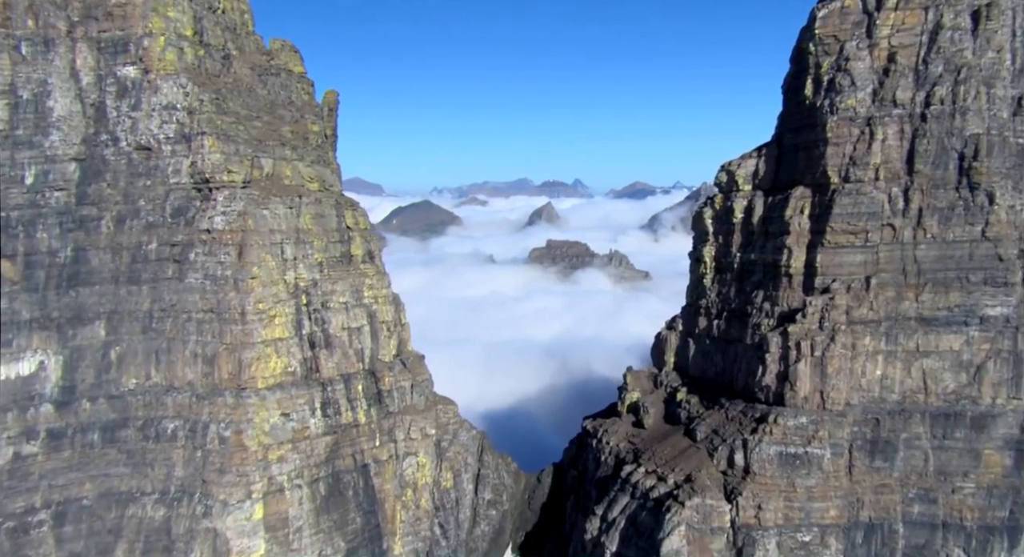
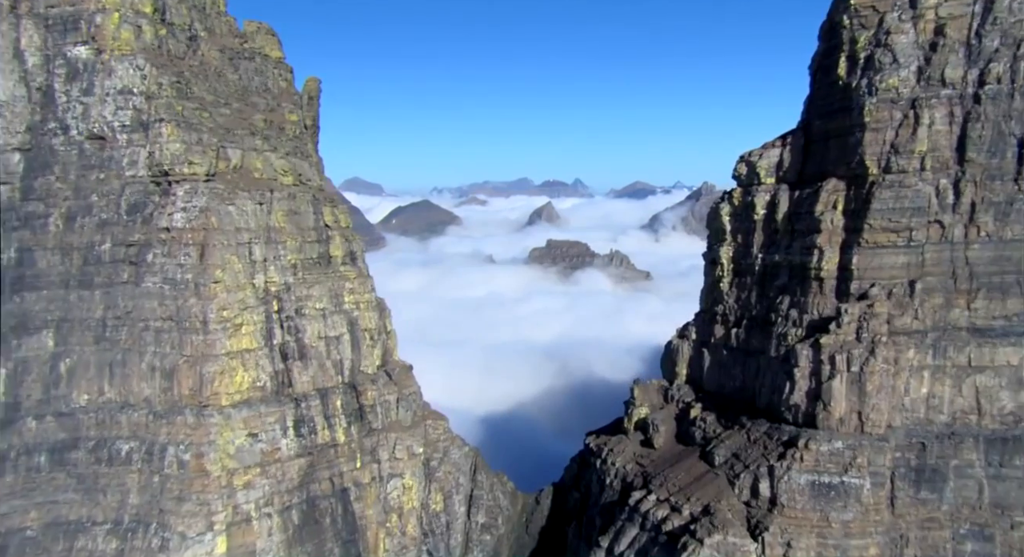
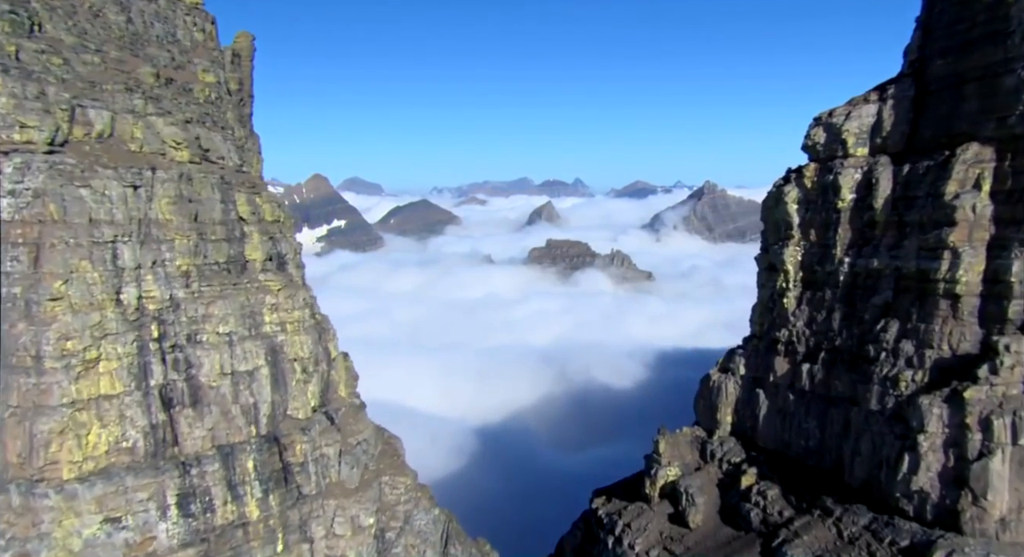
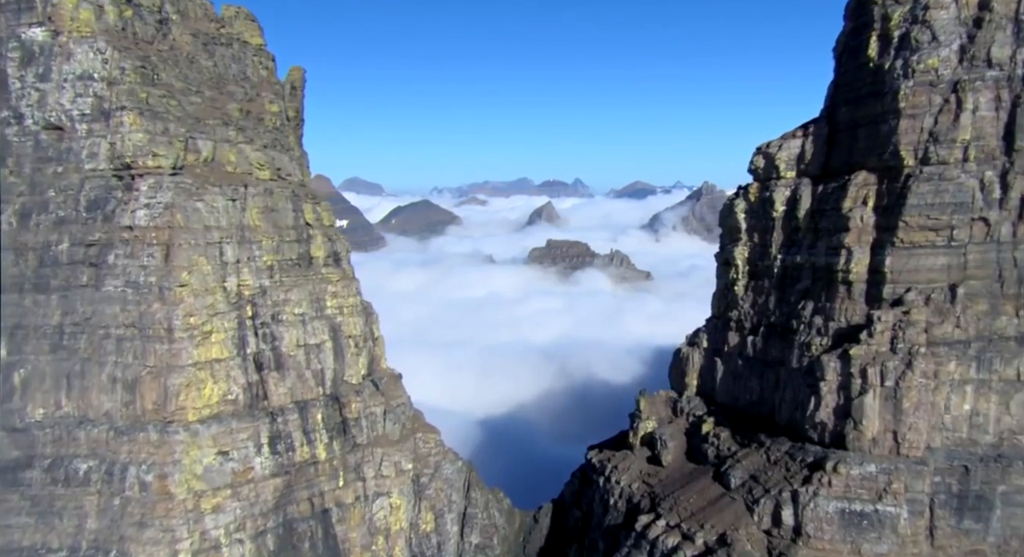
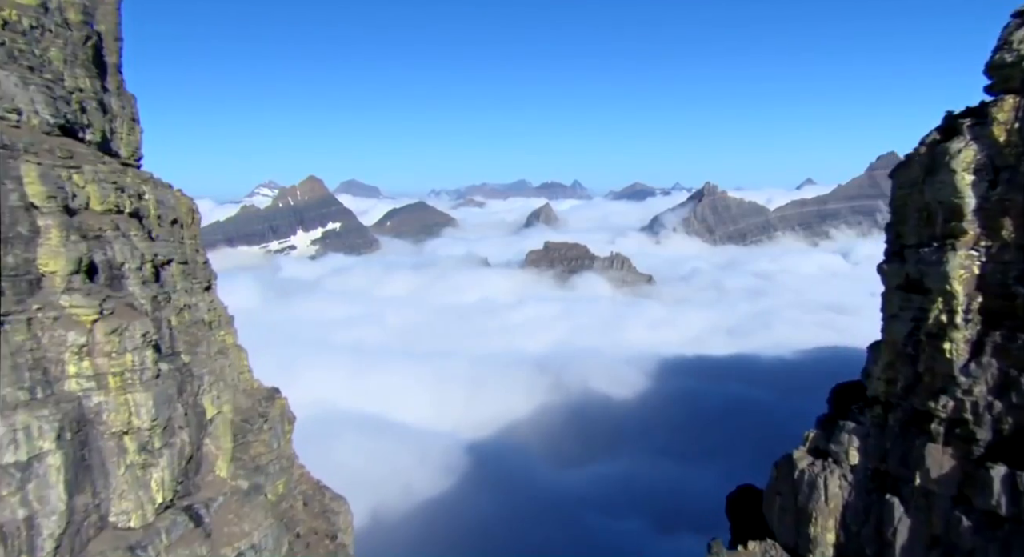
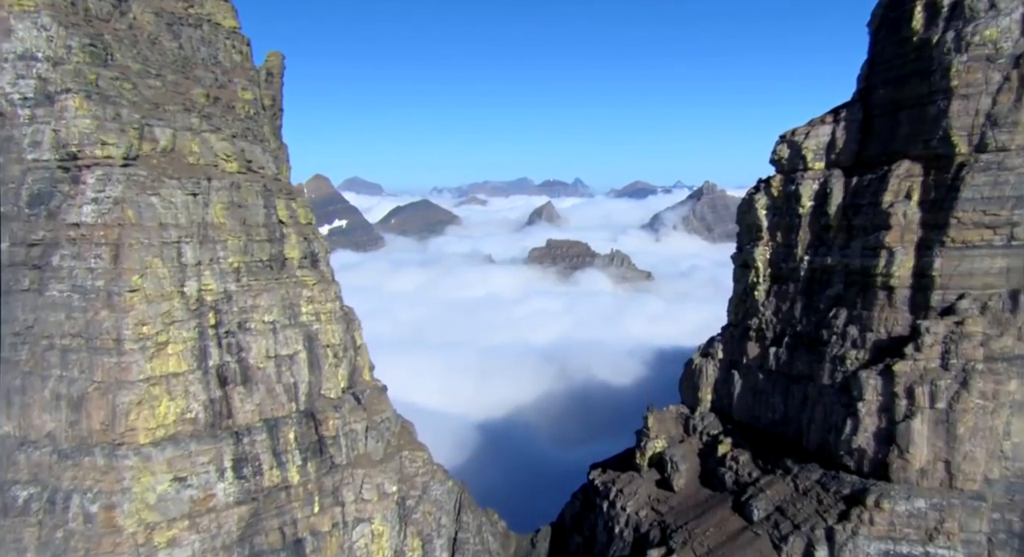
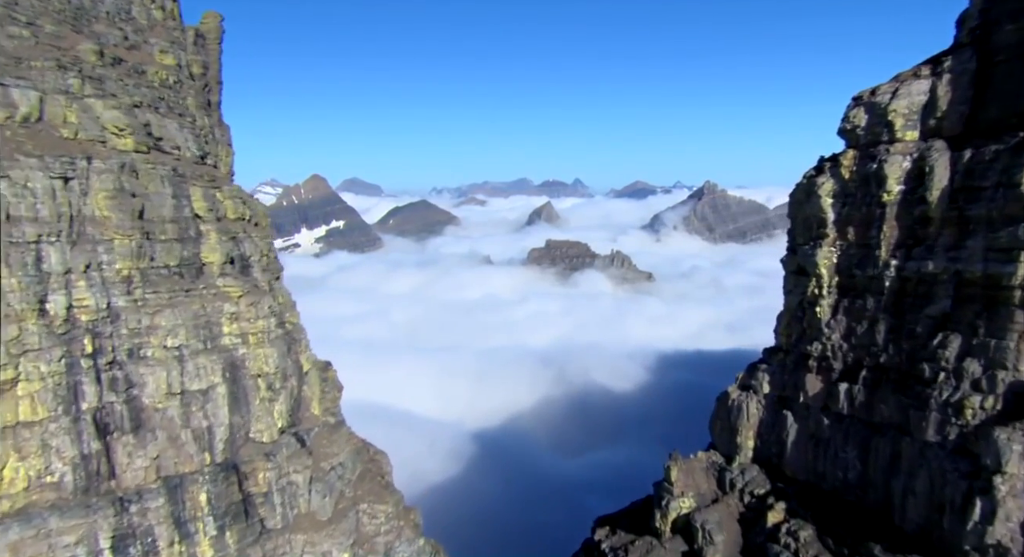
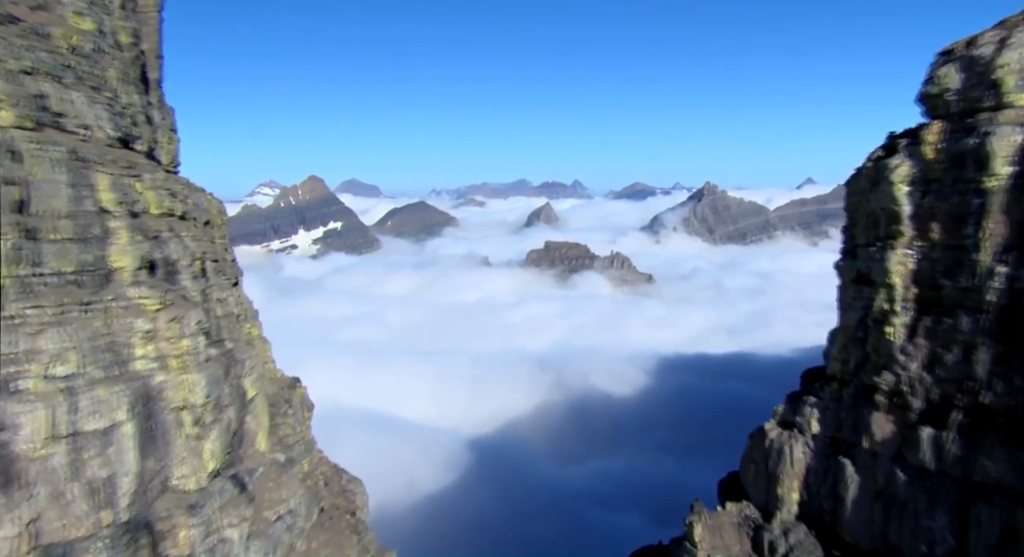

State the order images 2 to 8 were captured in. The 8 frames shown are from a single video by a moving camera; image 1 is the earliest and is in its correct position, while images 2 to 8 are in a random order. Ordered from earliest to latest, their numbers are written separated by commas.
2, 4, 6, 3, 7, 8, 5
